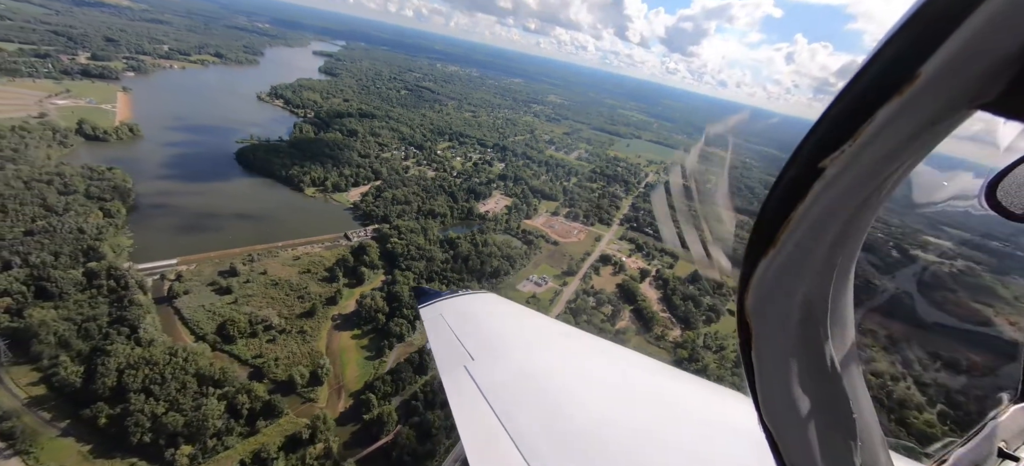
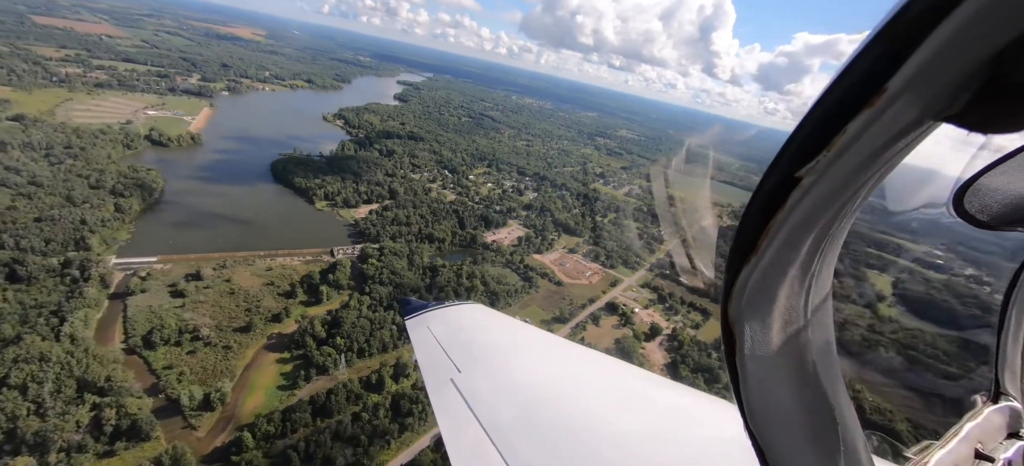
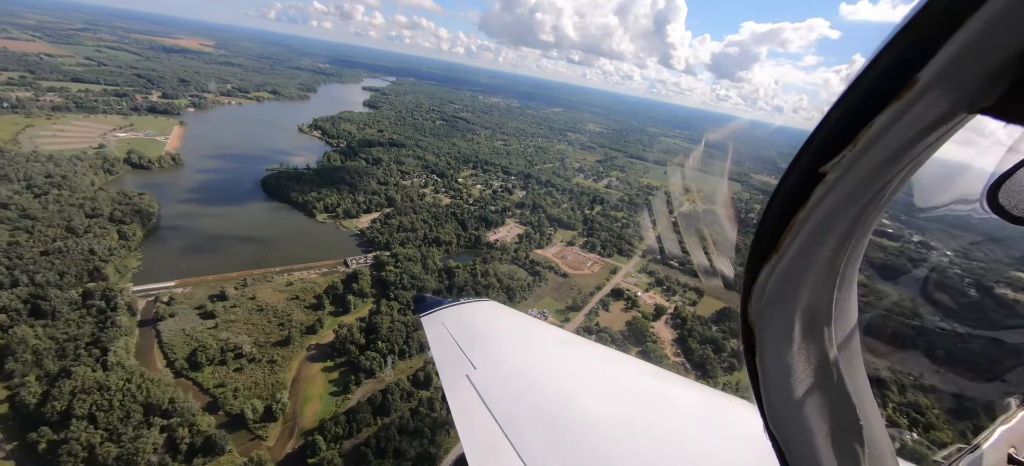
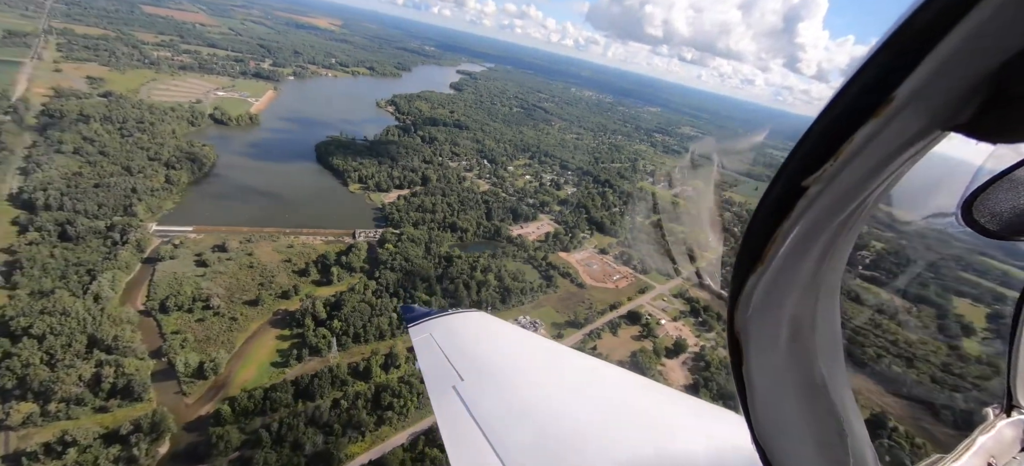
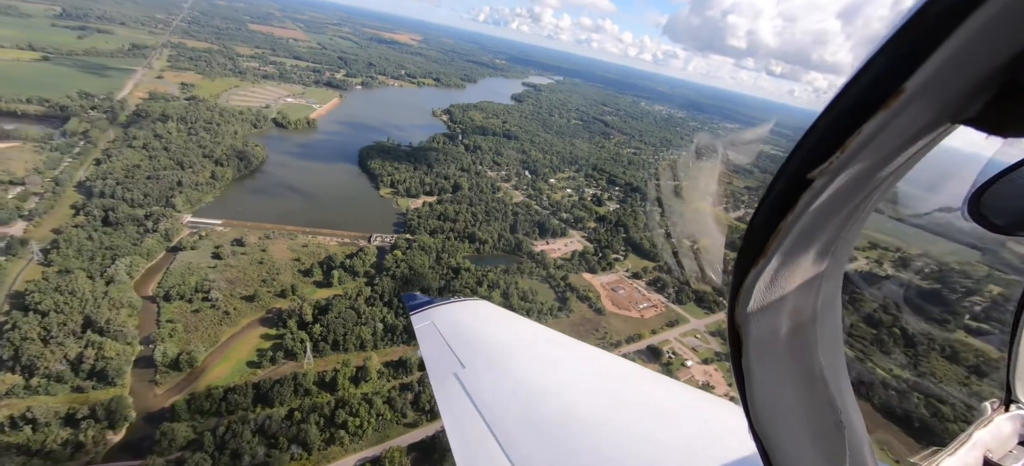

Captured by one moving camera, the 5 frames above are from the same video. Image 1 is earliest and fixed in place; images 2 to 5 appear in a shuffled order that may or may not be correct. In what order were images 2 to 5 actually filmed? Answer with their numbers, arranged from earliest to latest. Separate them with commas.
3, 2, 4, 5
